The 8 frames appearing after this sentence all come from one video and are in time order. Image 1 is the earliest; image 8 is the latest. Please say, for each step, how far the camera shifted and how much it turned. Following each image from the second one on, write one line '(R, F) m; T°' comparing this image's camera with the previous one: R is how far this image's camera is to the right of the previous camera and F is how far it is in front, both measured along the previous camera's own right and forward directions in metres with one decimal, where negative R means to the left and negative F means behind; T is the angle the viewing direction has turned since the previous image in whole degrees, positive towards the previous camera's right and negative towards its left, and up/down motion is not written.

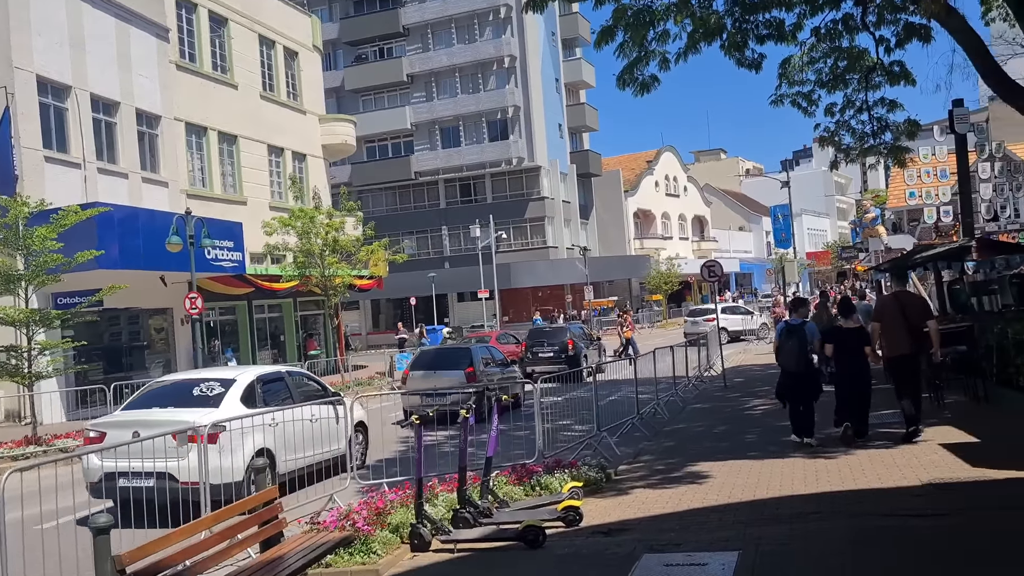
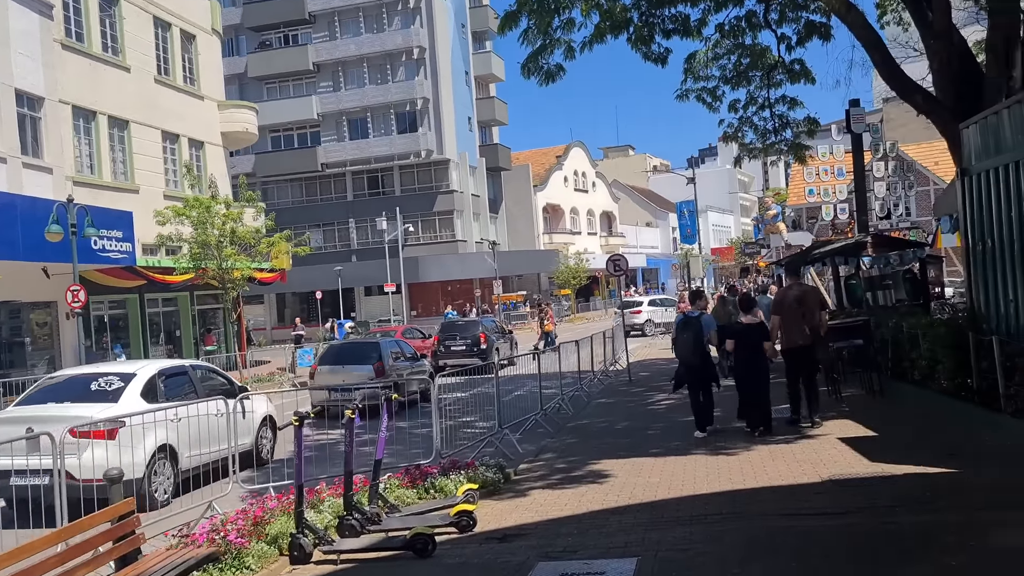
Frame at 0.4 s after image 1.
(+0.1, +0.3) m; +6°
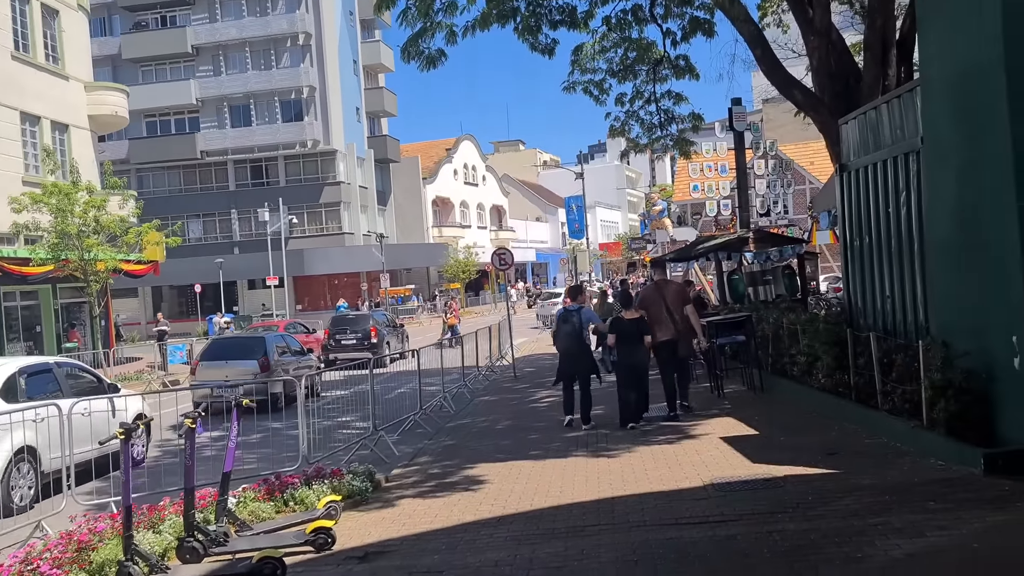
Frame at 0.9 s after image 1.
(+0.2, +0.5) m; +7°
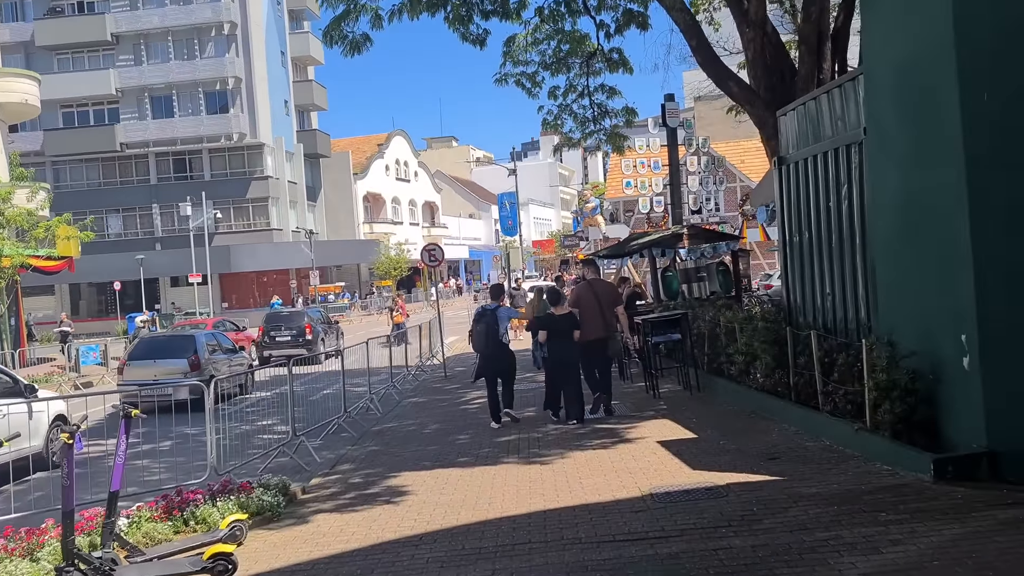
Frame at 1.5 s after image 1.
(+0.1, +0.5) m; +4°
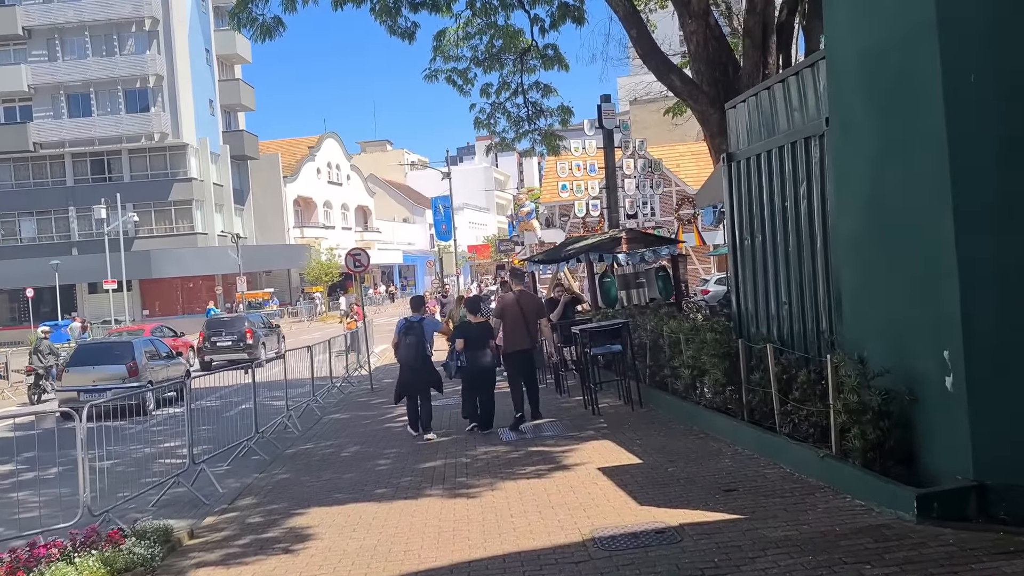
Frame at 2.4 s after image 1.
(+0.1, +0.9) m; +4°
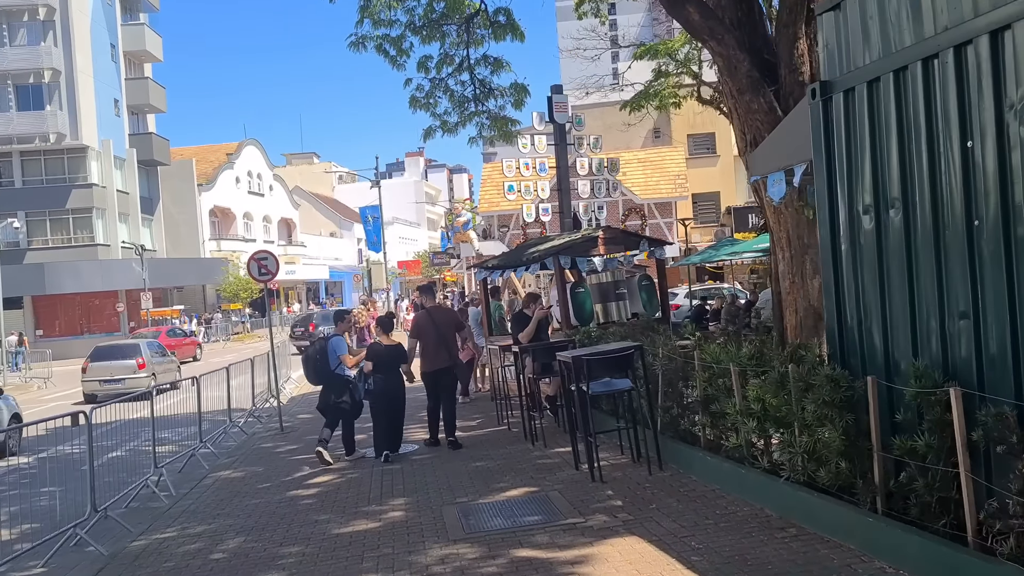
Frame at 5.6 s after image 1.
(-0.2, +3.1) m; +4°
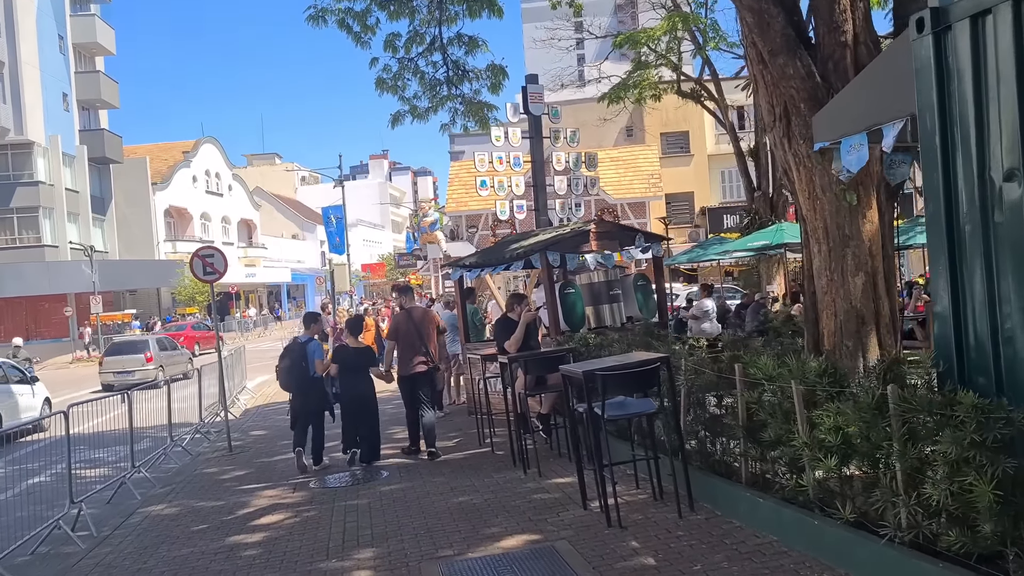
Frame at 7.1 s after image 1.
(-0.2, +1.4) m; +2°
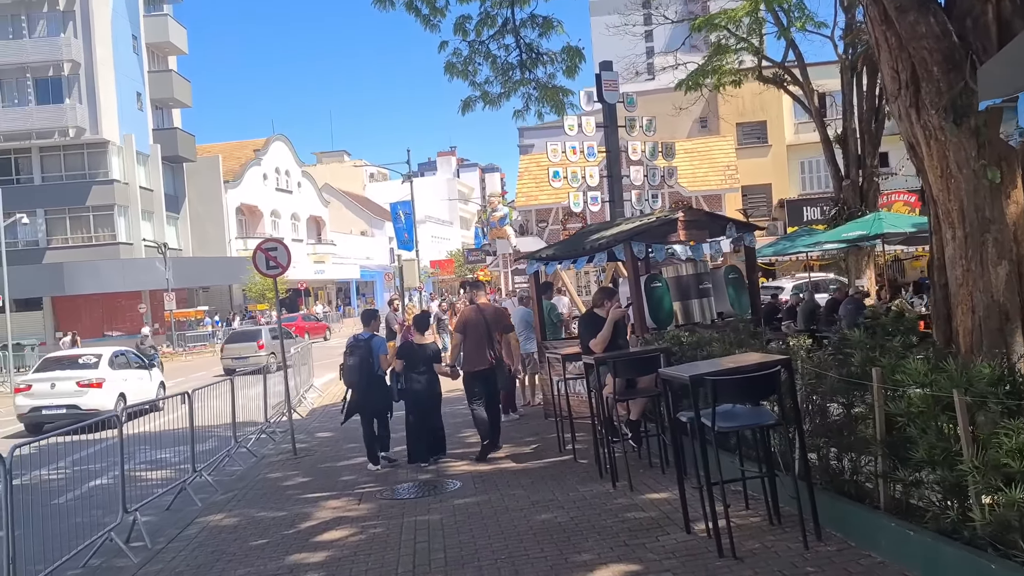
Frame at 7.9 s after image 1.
(-0.1, +0.7) m; -4°
